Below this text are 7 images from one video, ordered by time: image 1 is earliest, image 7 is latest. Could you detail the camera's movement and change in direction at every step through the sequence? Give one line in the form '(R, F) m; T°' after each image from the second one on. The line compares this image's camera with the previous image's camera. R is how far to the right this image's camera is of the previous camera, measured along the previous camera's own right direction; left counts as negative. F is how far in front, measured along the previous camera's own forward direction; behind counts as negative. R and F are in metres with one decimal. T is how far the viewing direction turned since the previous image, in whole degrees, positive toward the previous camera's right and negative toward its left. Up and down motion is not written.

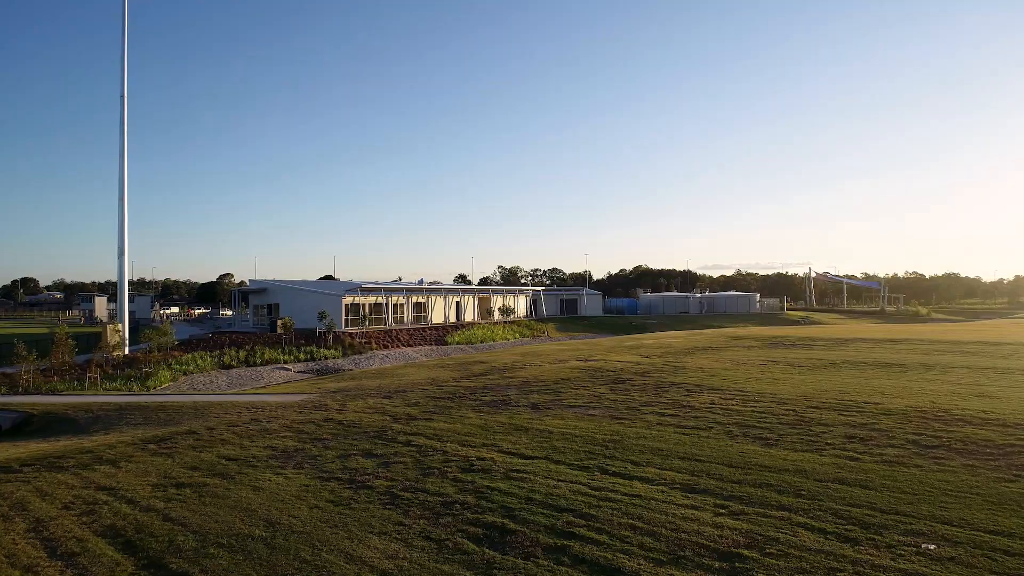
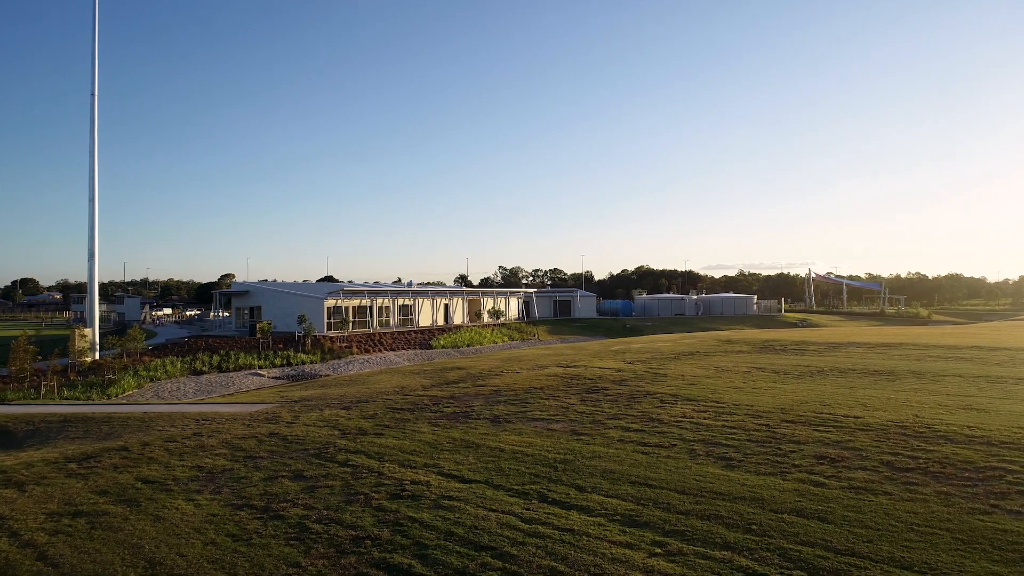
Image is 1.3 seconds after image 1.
(+0.9, +0.7) m; 0°
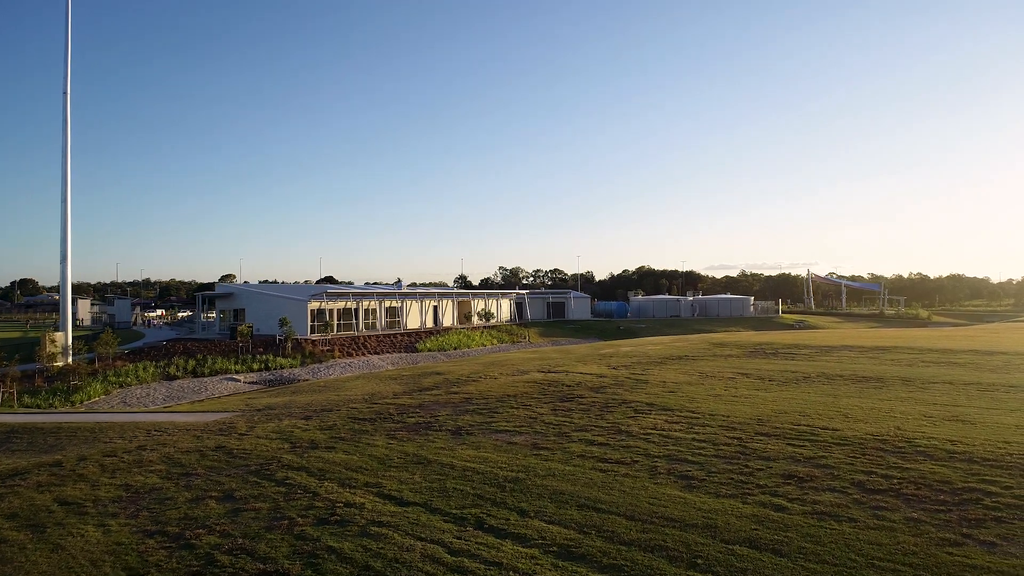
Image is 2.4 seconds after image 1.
(+0.8, +0.6) m; 0°
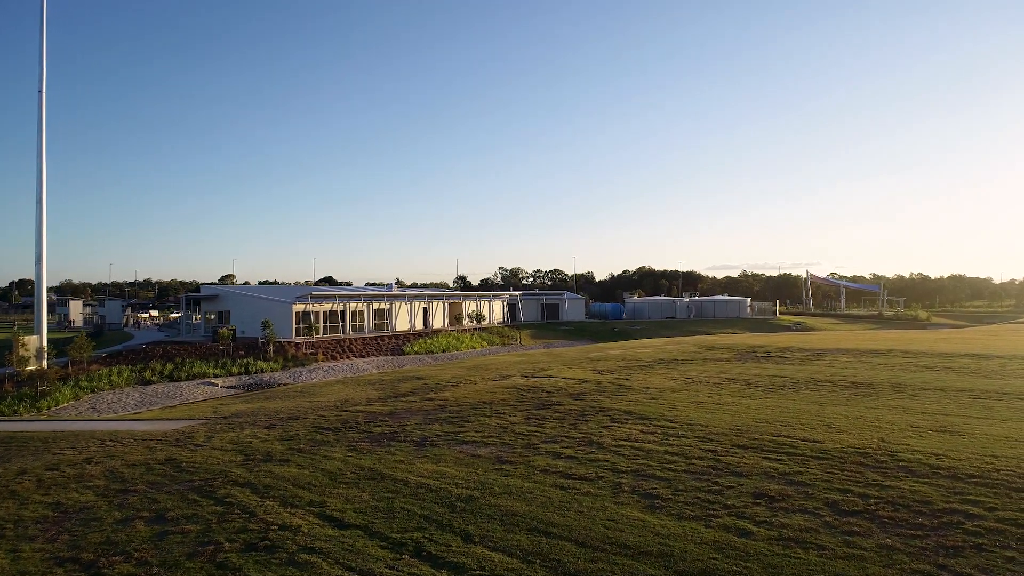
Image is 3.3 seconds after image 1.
(+0.6, +0.5) m; 0°
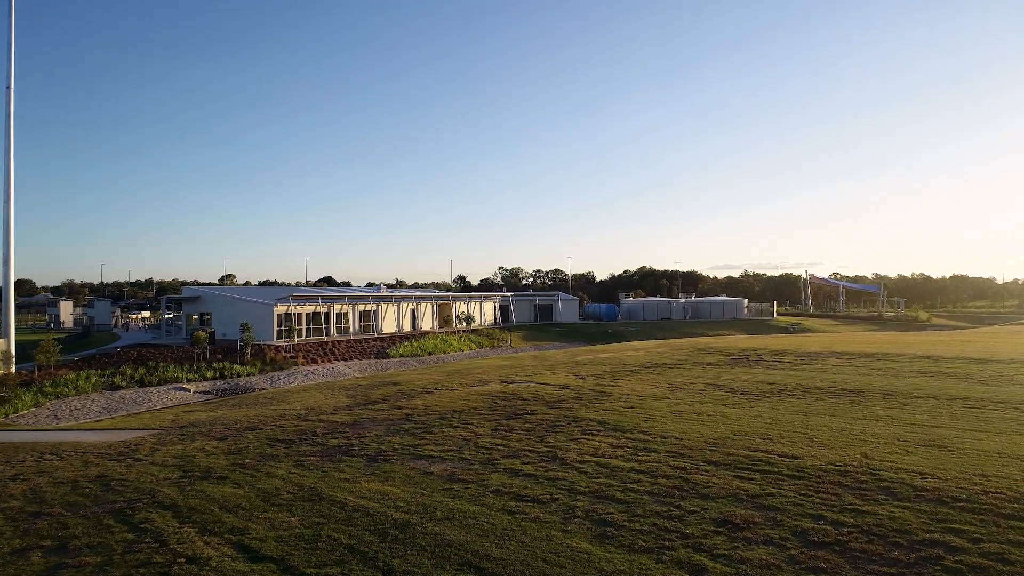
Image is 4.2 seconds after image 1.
(+0.7, +0.7) m; 0°
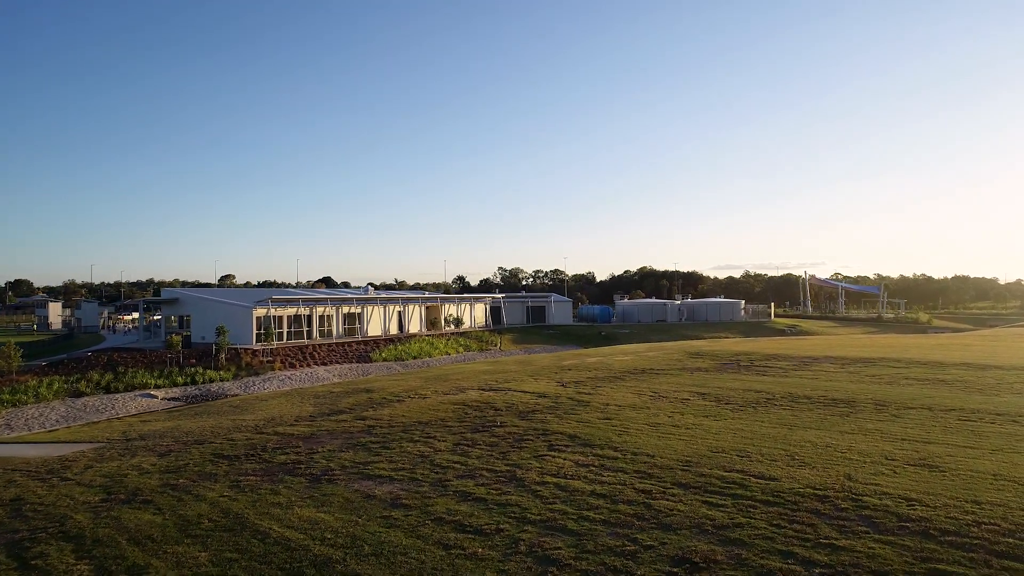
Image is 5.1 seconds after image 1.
(+0.7, +0.8) m; 0°
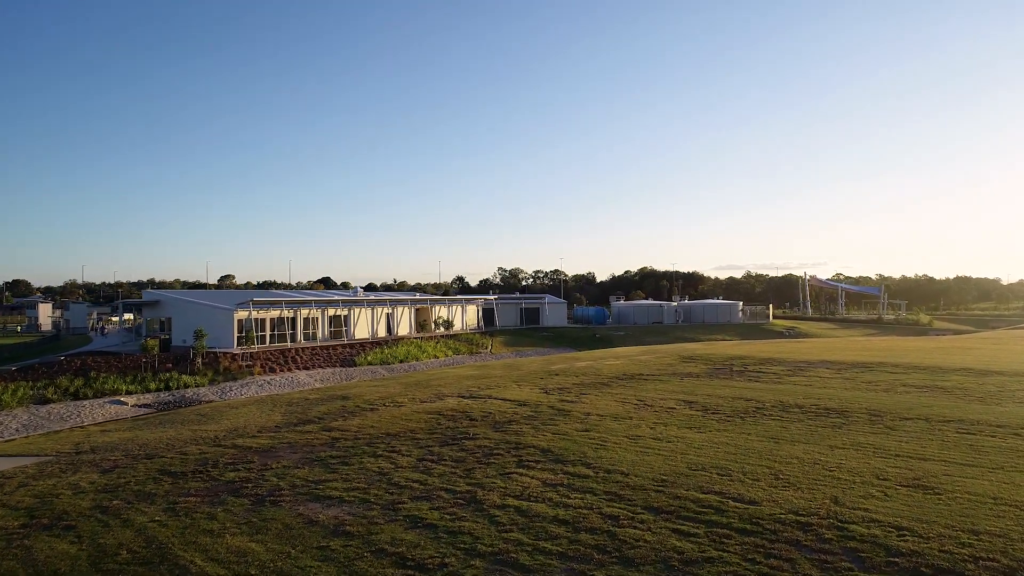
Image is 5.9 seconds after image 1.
(+0.6, +0.8) m; 0°
